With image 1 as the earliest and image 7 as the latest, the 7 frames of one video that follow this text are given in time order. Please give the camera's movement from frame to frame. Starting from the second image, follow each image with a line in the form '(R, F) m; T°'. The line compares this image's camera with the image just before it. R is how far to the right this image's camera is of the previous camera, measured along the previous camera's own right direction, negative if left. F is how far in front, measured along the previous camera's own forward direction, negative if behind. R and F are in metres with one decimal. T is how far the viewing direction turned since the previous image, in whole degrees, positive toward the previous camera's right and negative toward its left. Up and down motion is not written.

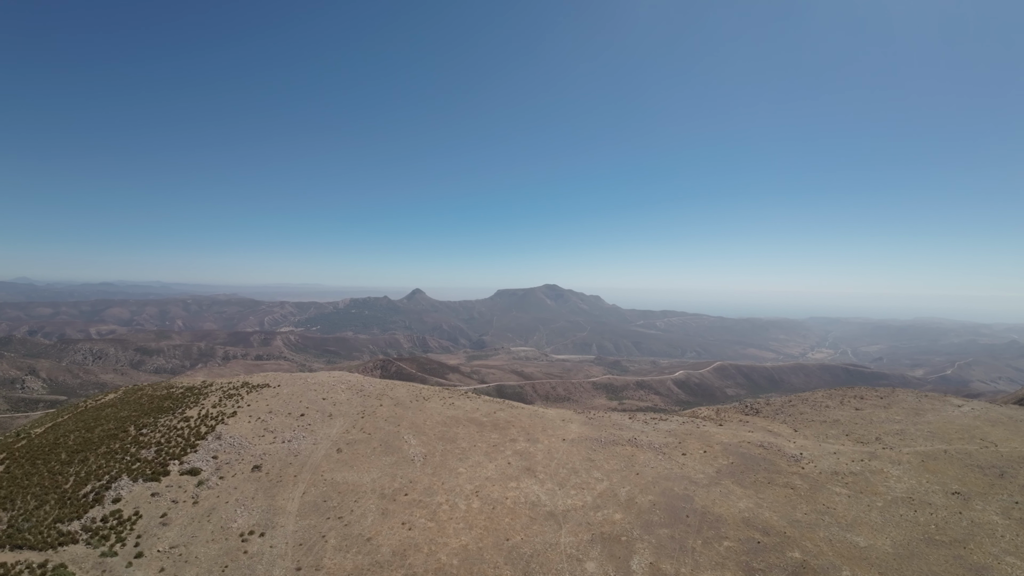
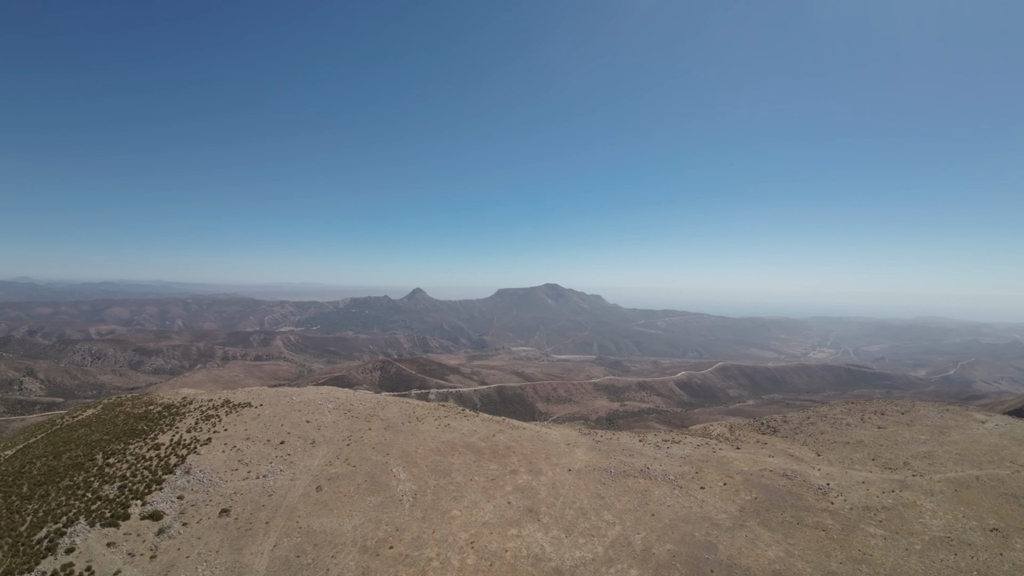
(0.0, +1.3) m; 0°
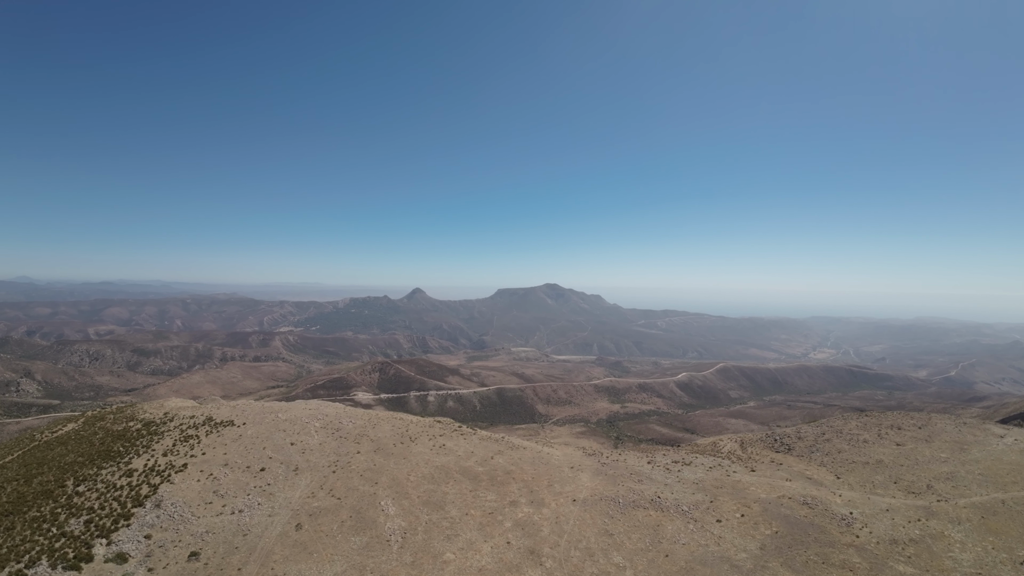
(0.0, +1.1) m; 0°
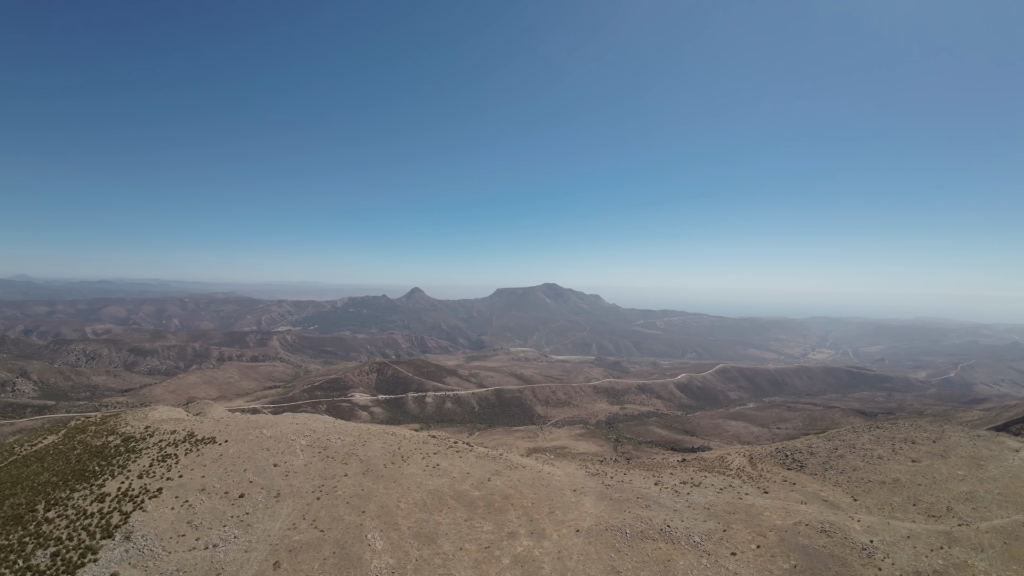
(0.0, +0.9) m; 0°
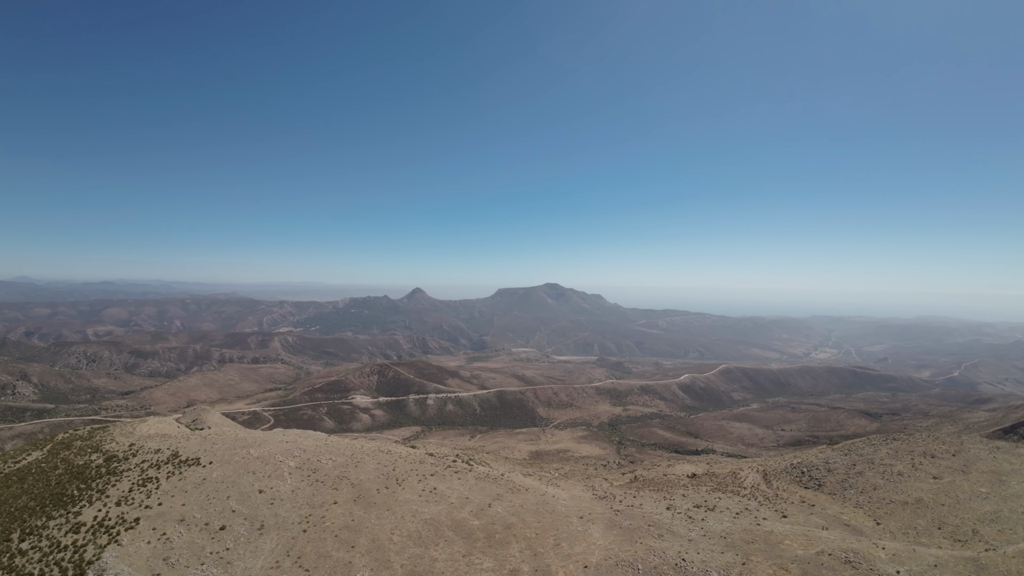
(0.0, +0.9) m; 0°
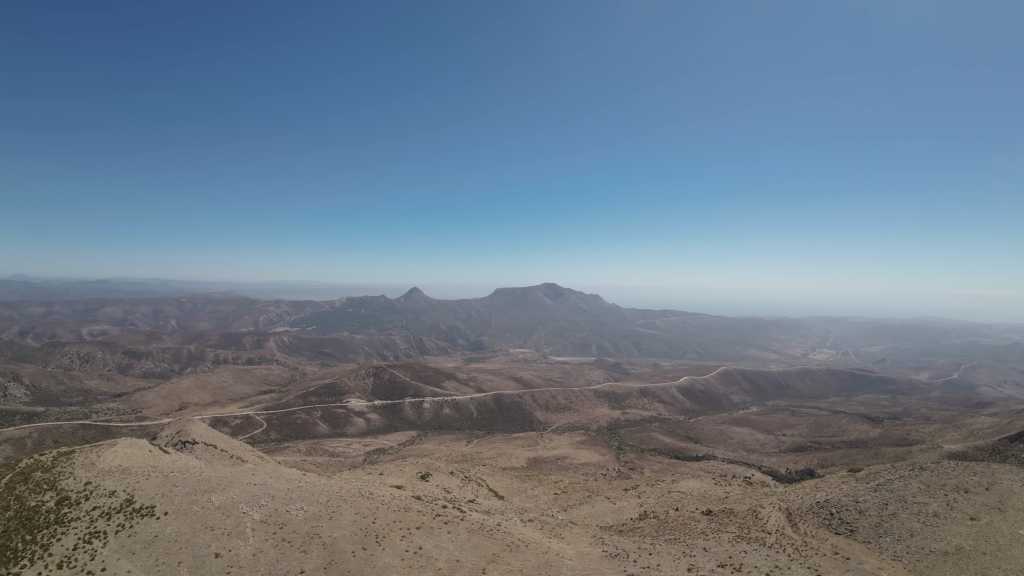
(0.0, +1.8) m; 0°
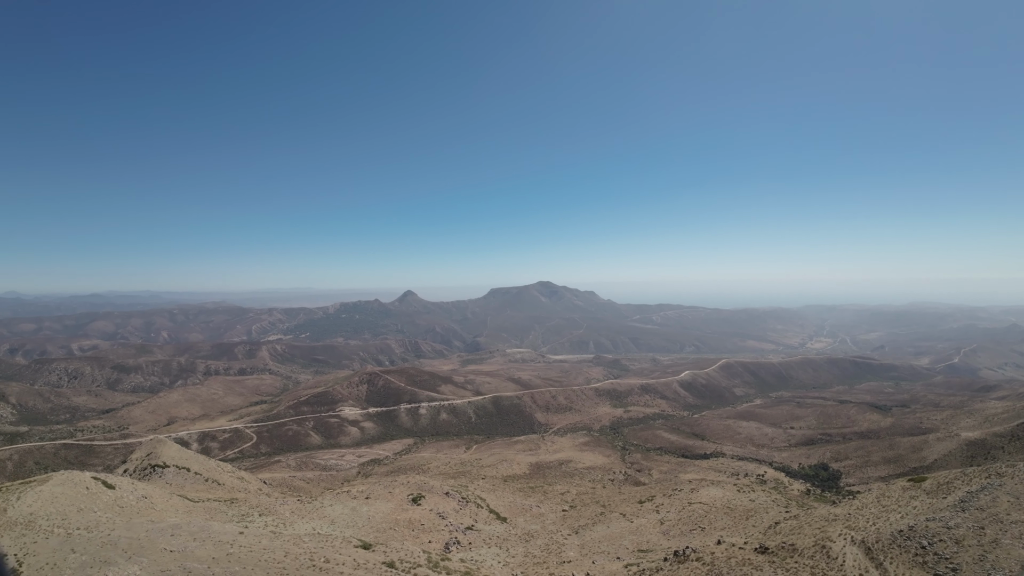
(-0.1, +3.8) m; +1°
